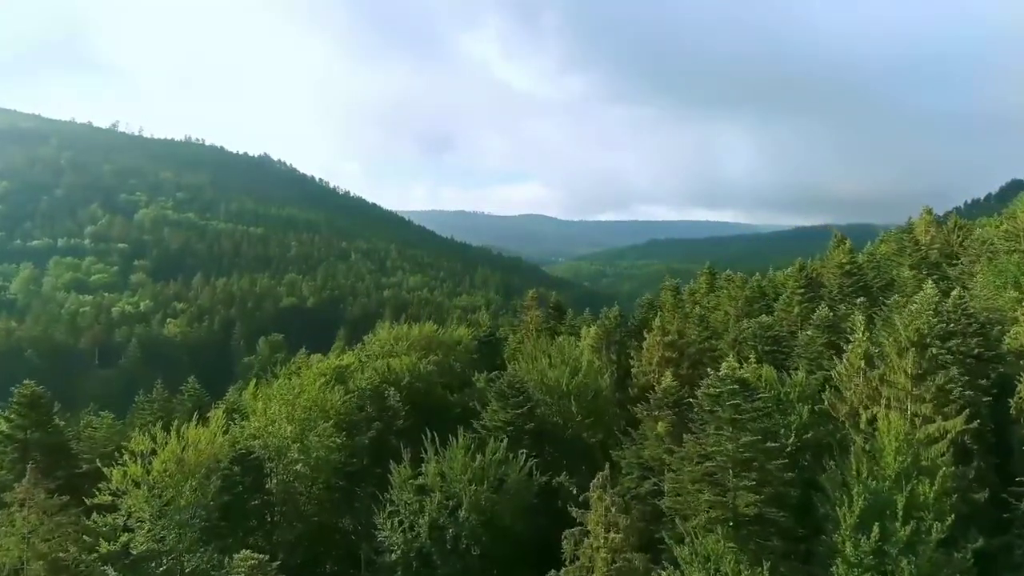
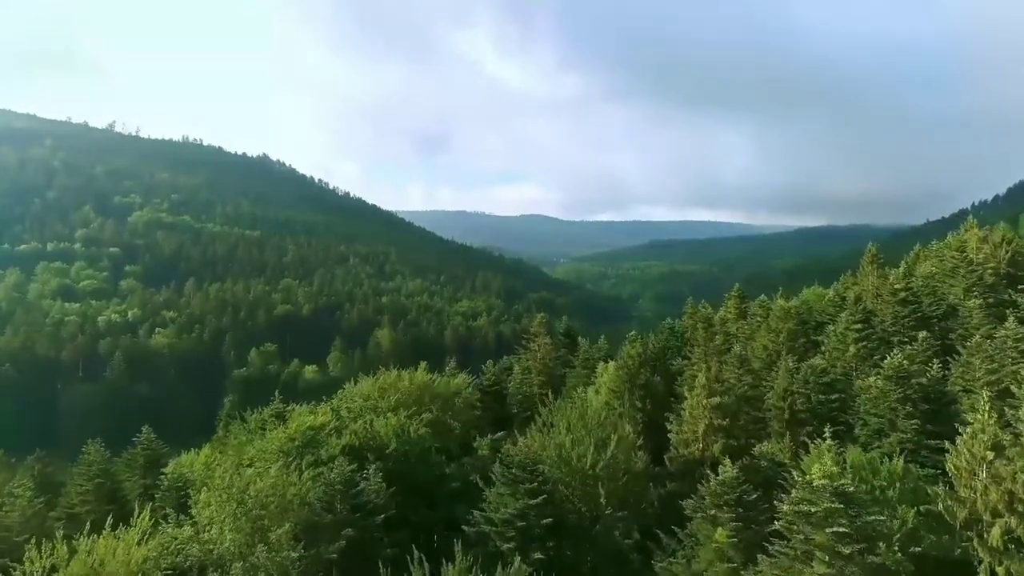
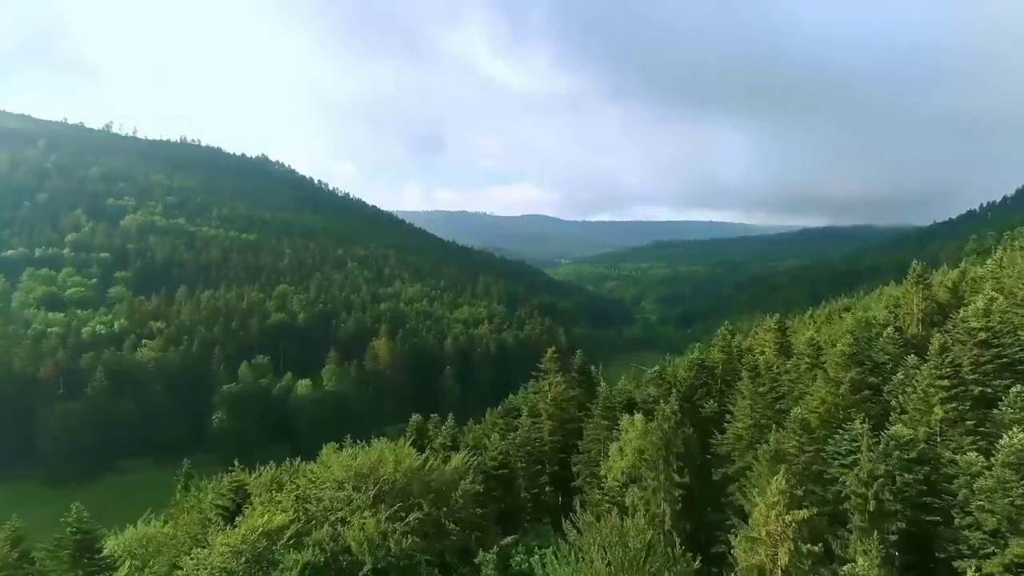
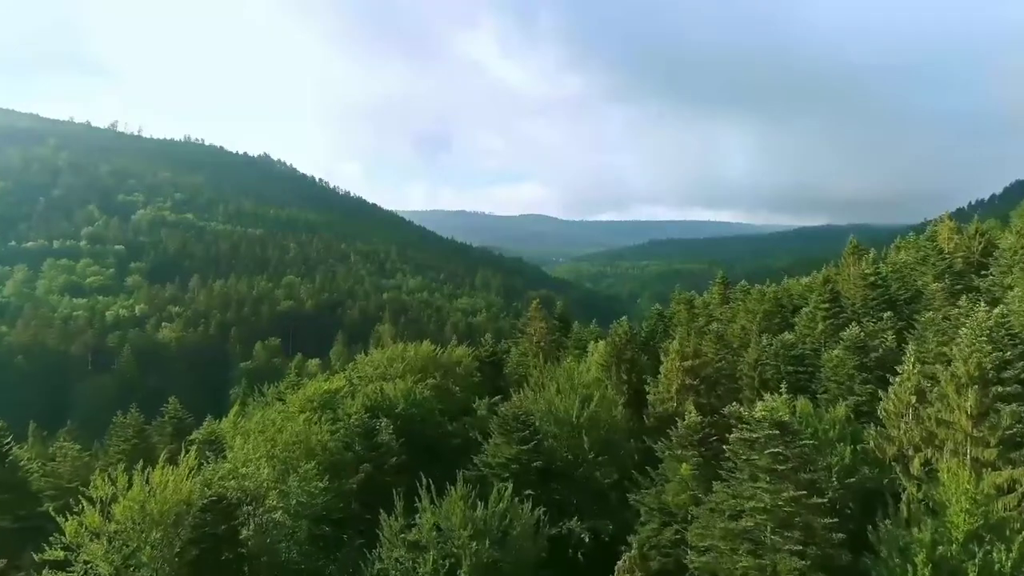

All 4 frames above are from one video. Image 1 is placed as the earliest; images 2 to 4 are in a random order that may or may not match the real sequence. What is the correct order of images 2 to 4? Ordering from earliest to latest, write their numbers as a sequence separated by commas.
4, 2, 3
